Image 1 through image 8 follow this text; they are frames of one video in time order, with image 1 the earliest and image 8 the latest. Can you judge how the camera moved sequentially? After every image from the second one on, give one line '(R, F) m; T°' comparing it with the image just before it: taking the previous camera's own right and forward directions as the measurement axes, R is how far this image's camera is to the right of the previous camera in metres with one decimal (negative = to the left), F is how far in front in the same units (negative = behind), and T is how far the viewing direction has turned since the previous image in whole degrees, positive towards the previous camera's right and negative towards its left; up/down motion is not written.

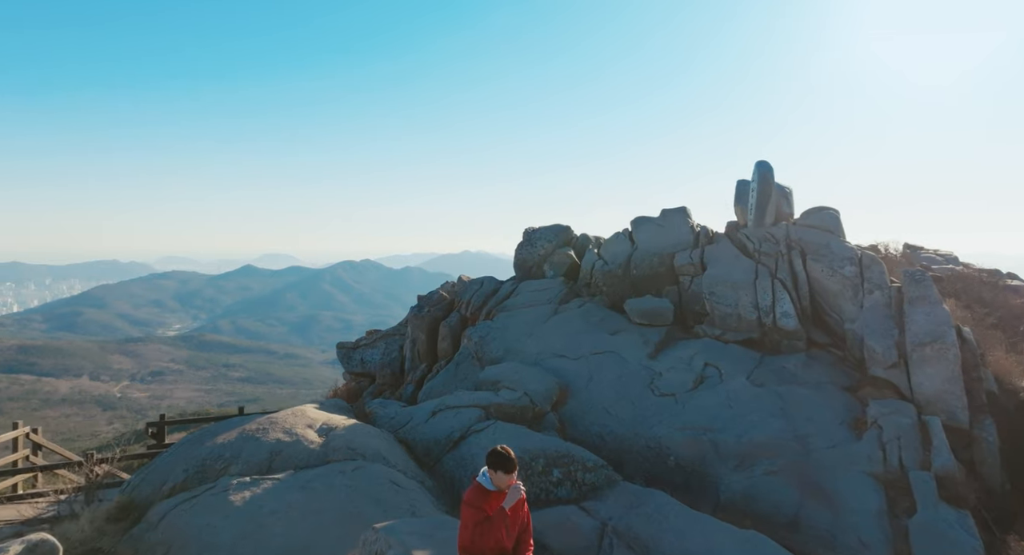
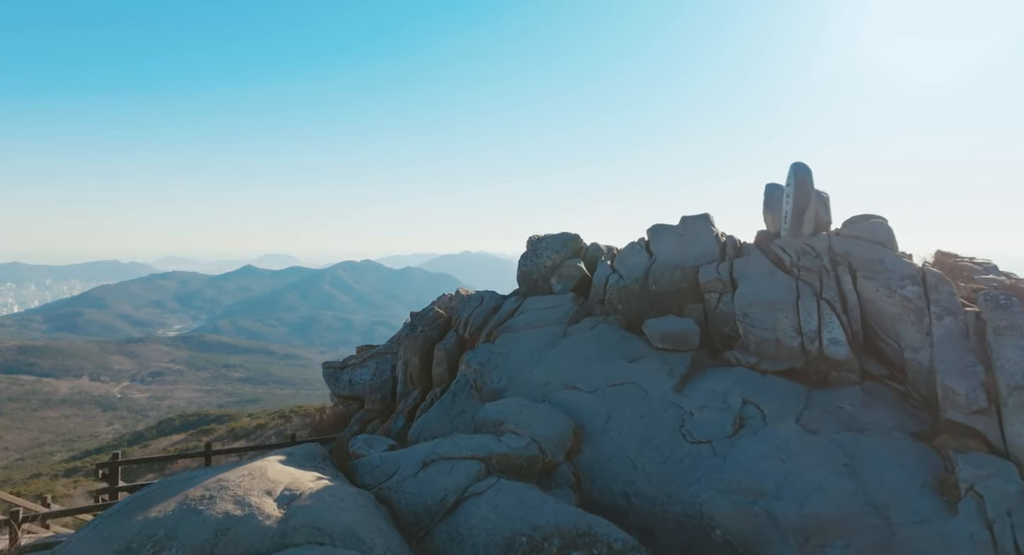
(-0.1, +2.2) m; 0°
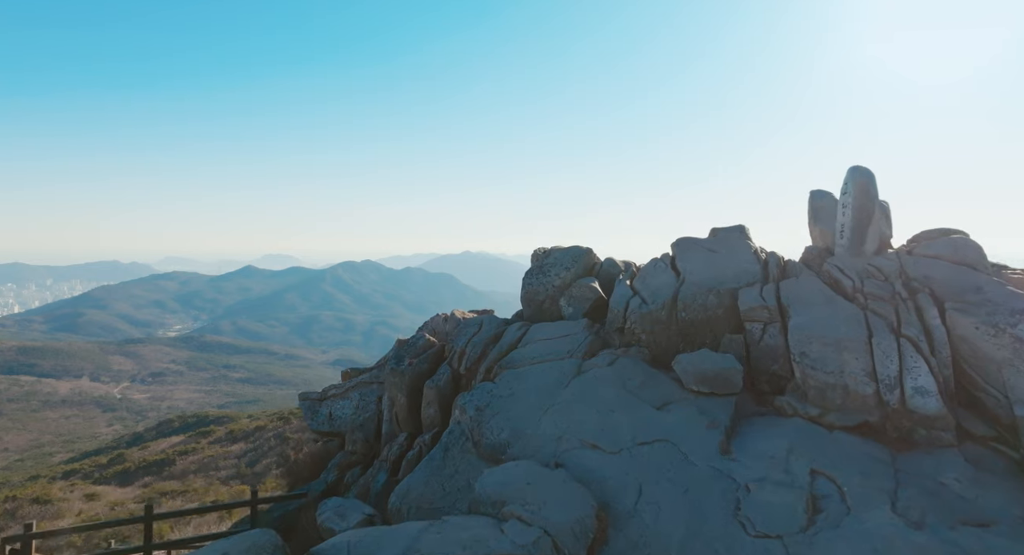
(-0.1, +2.7) m; 0°
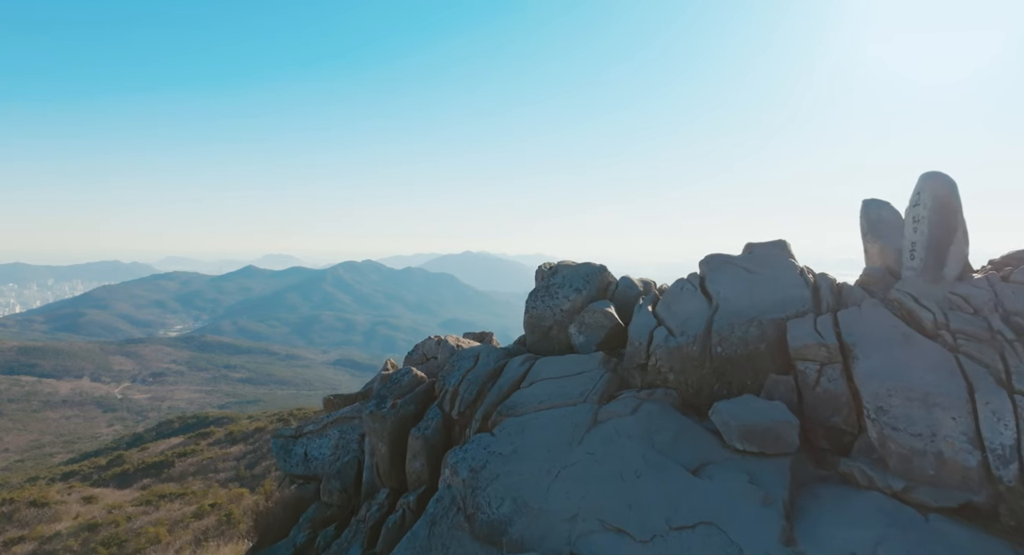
(0.0, +2.5) m; 0°
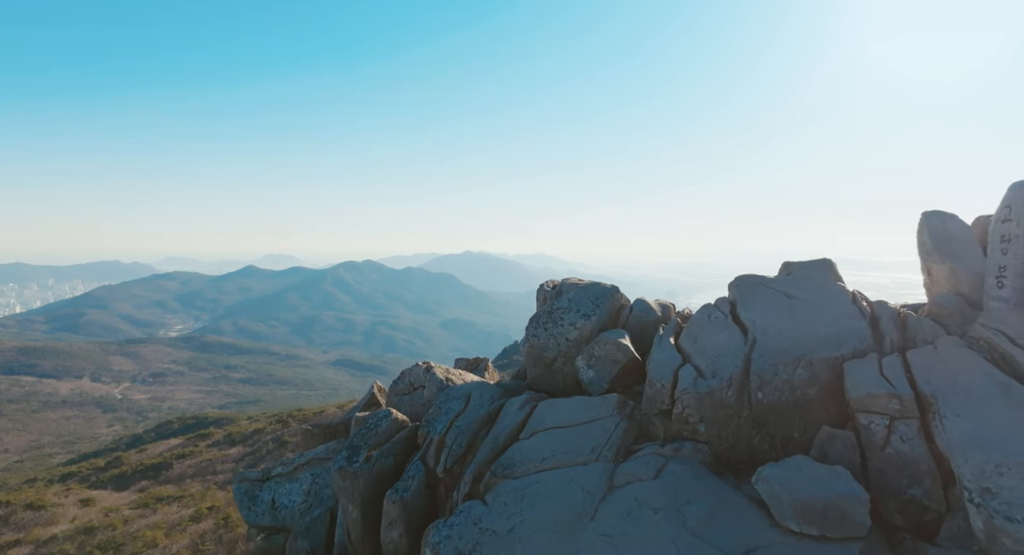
(+0.1, +2.2) m; 0°
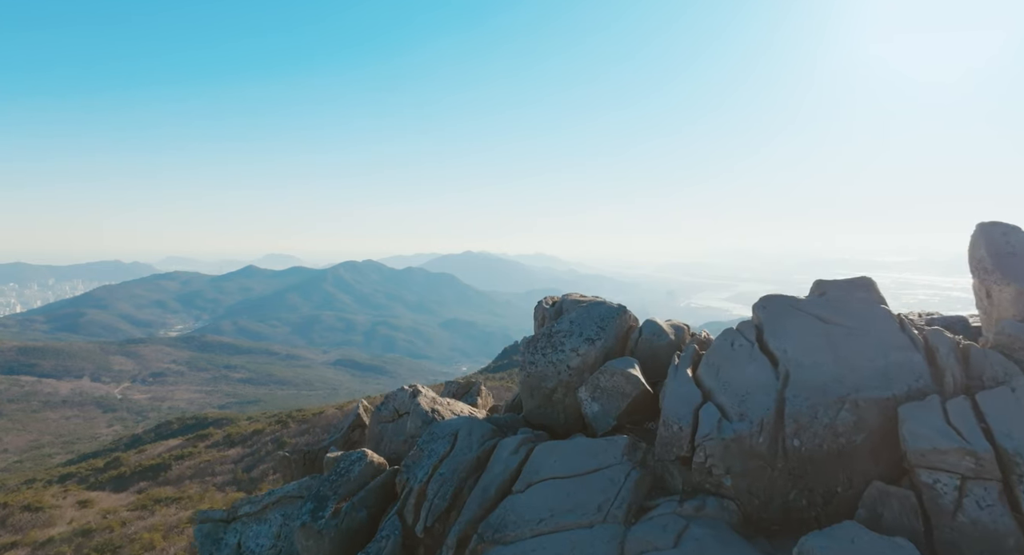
(+0.1, +1.6) m; 0°
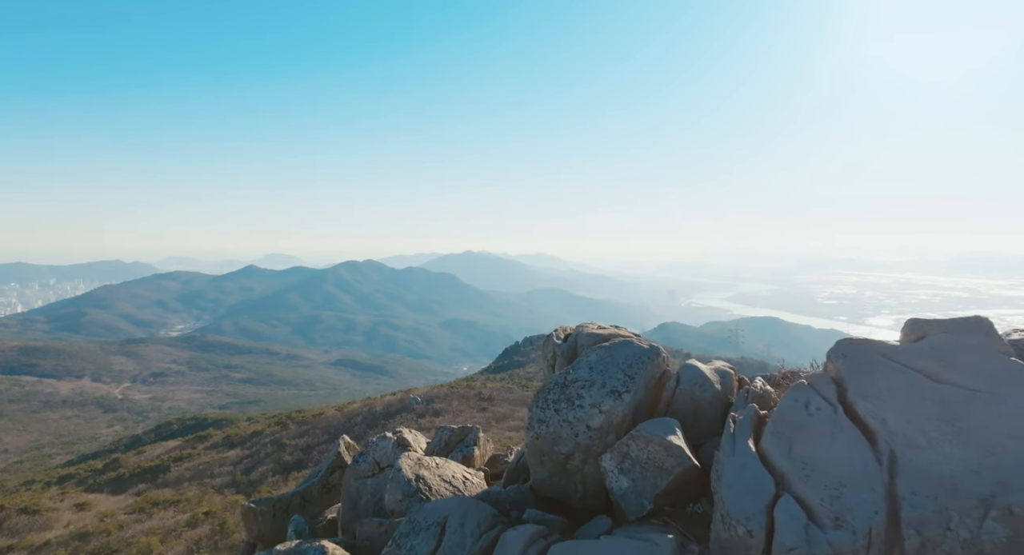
(-0.1, +2.5) m; 0°
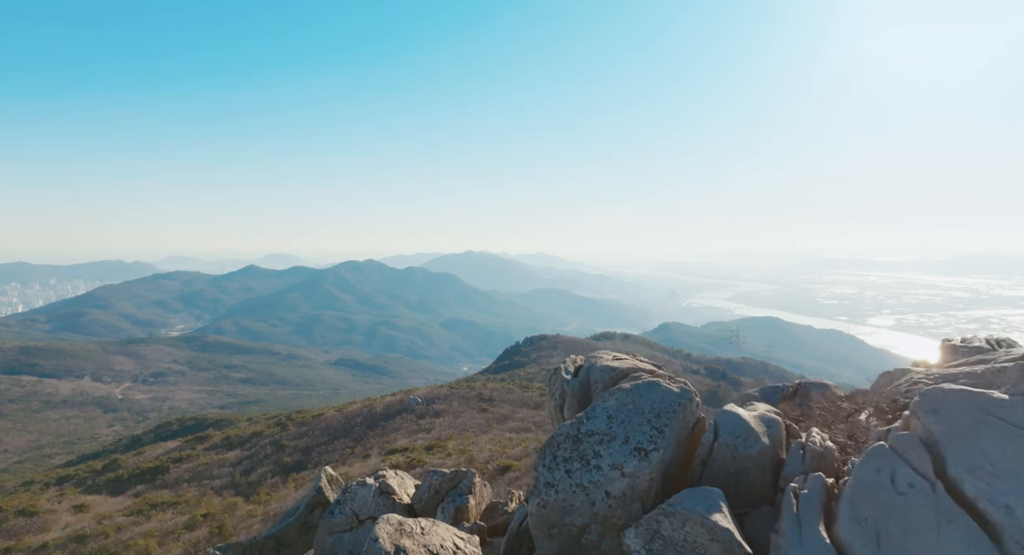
(0.0, +1.8) m; 0°
